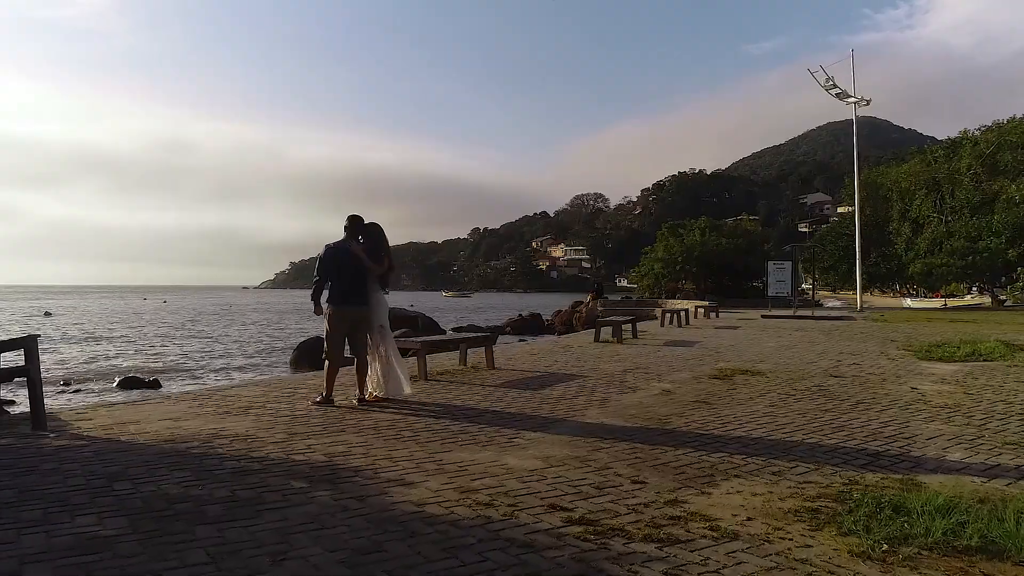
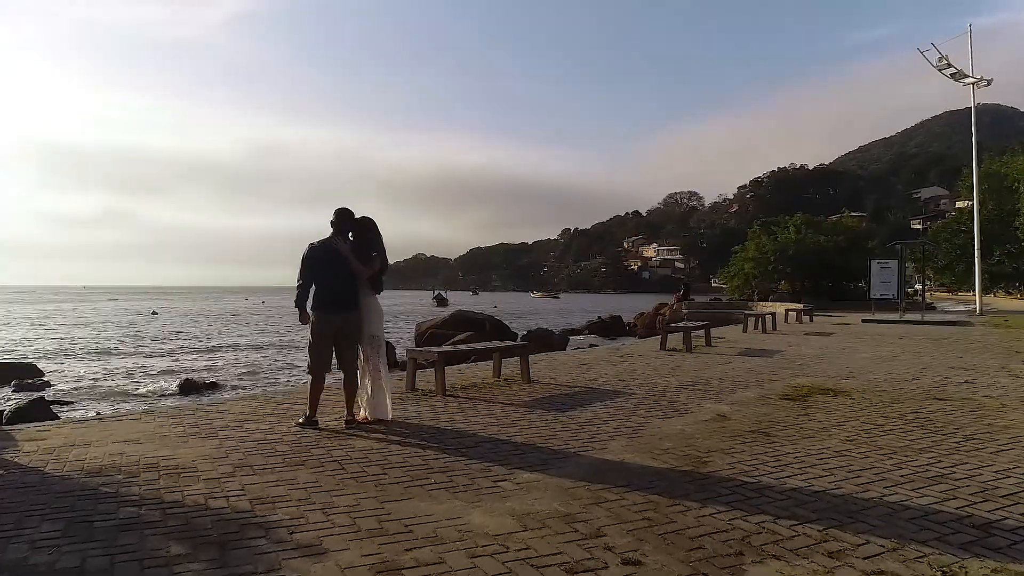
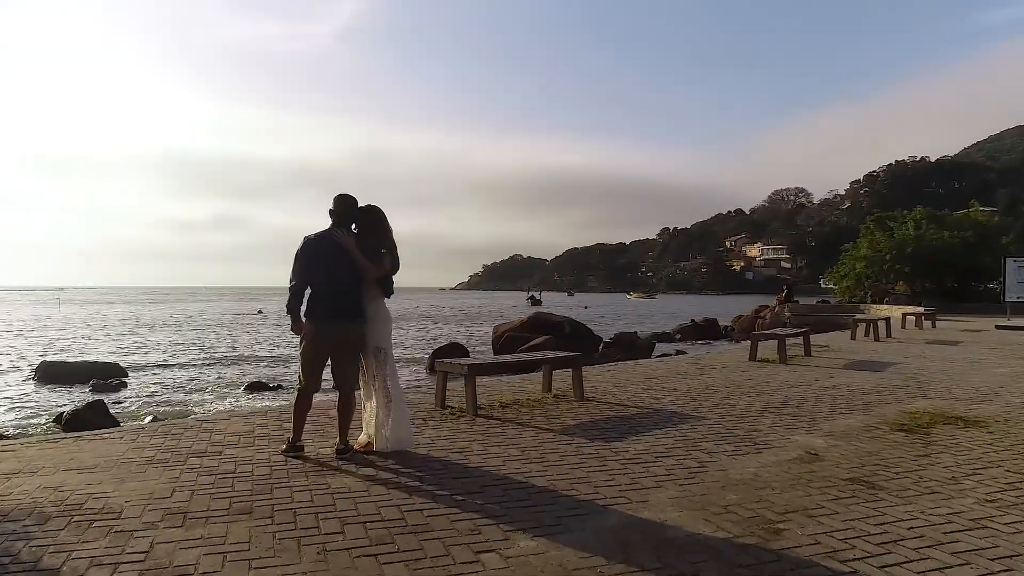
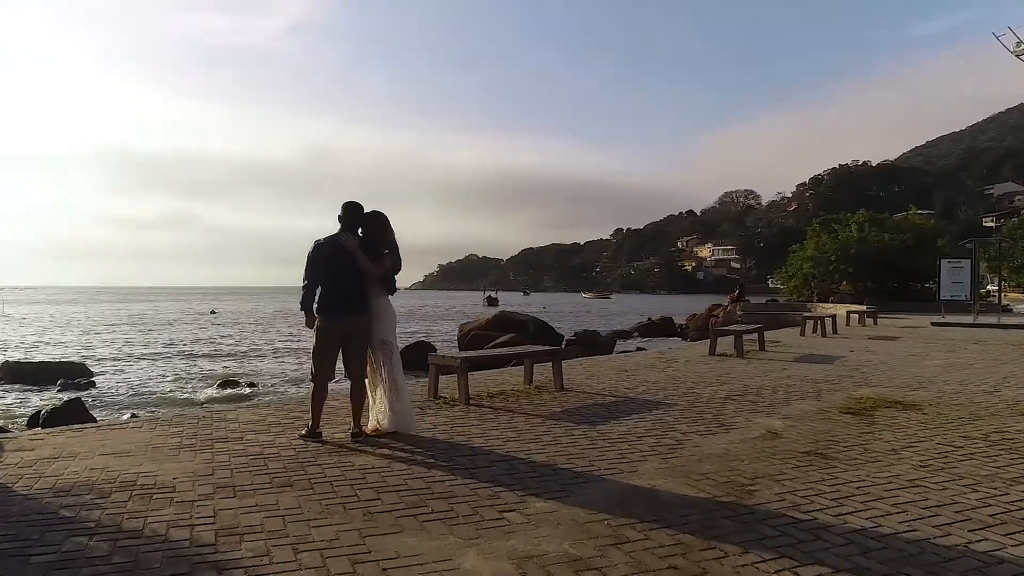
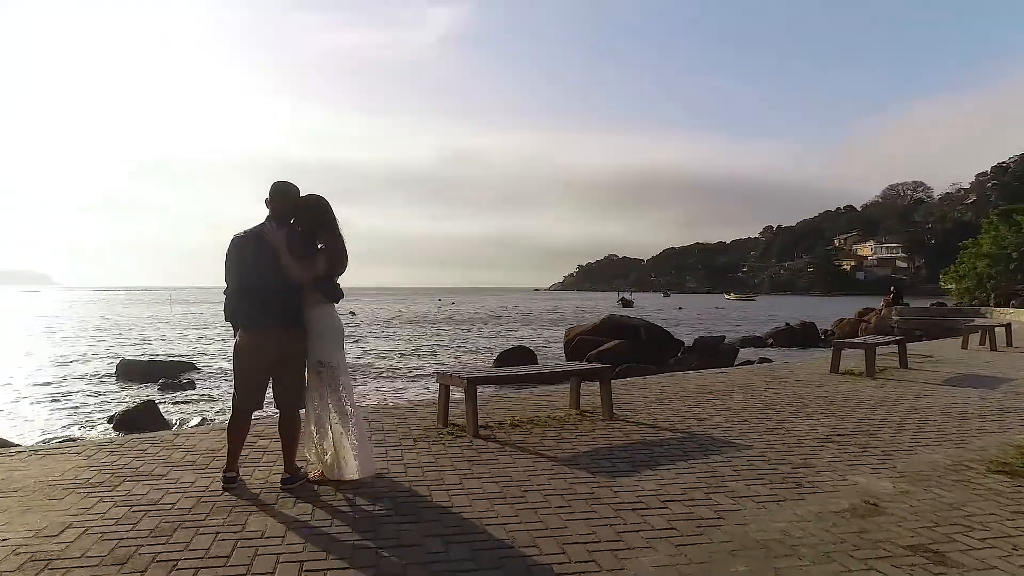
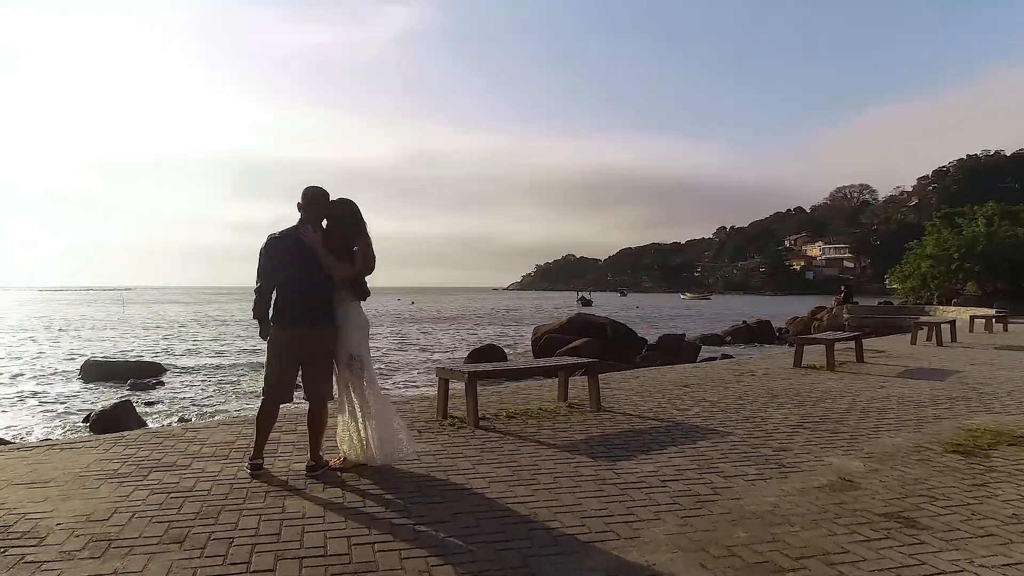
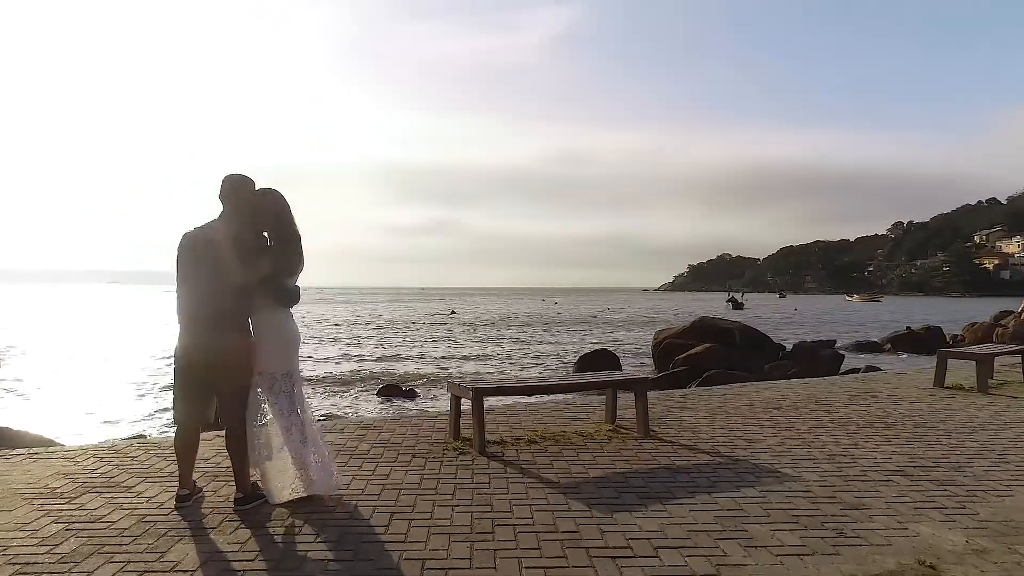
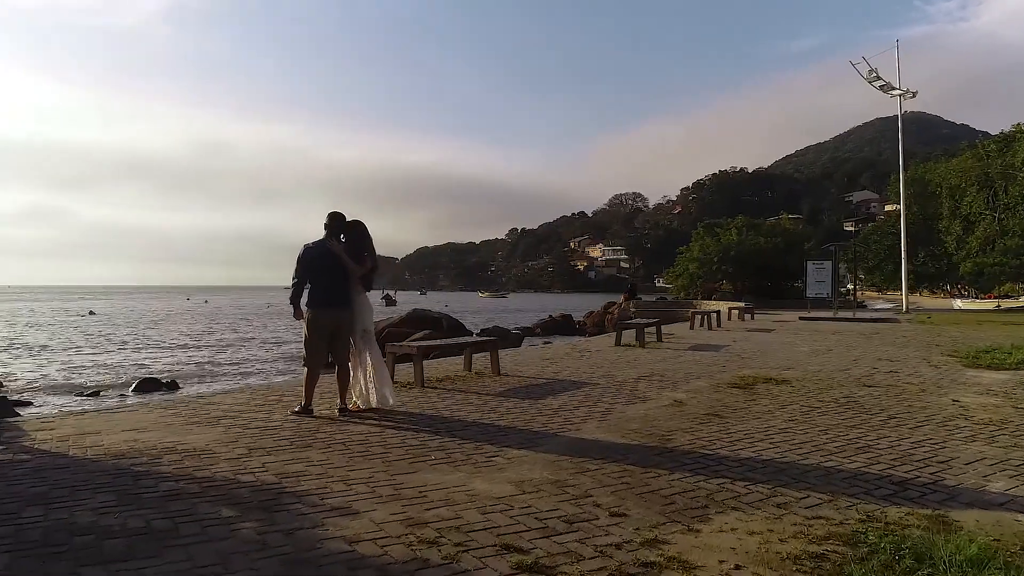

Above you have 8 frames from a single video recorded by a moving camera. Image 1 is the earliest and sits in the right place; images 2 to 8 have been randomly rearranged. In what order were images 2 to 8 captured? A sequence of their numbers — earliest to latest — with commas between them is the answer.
8, 2, 4, 3, 6, 5, 7
